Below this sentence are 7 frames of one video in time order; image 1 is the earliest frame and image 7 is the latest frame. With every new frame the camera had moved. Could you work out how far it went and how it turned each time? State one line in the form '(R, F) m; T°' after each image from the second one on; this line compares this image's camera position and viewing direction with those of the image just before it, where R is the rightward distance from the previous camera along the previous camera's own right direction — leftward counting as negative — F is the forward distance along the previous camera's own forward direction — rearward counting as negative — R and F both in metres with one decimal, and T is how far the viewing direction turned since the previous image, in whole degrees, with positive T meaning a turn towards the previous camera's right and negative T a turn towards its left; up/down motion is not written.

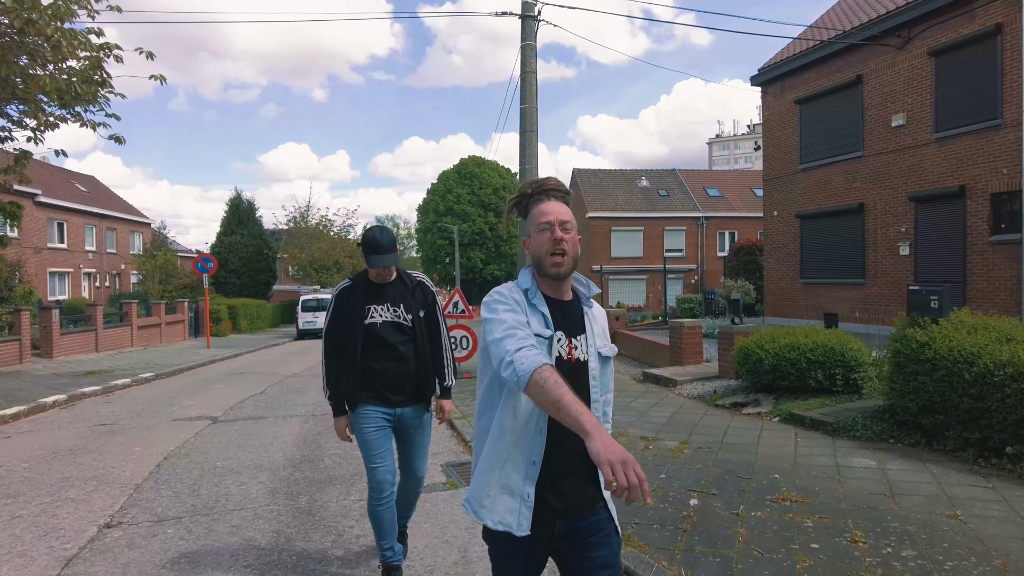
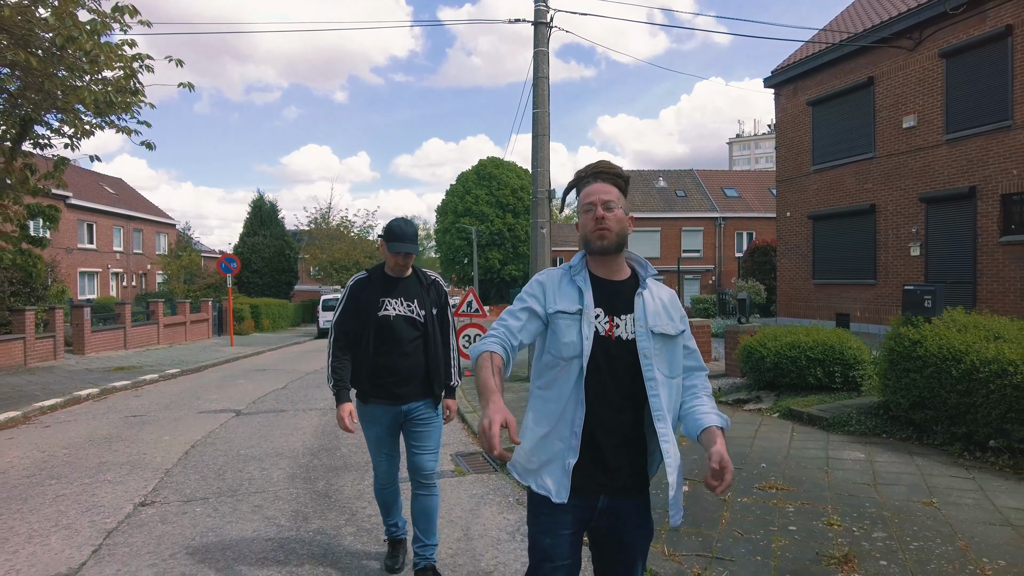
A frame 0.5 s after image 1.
(+0.1, -0.3) m; -2°
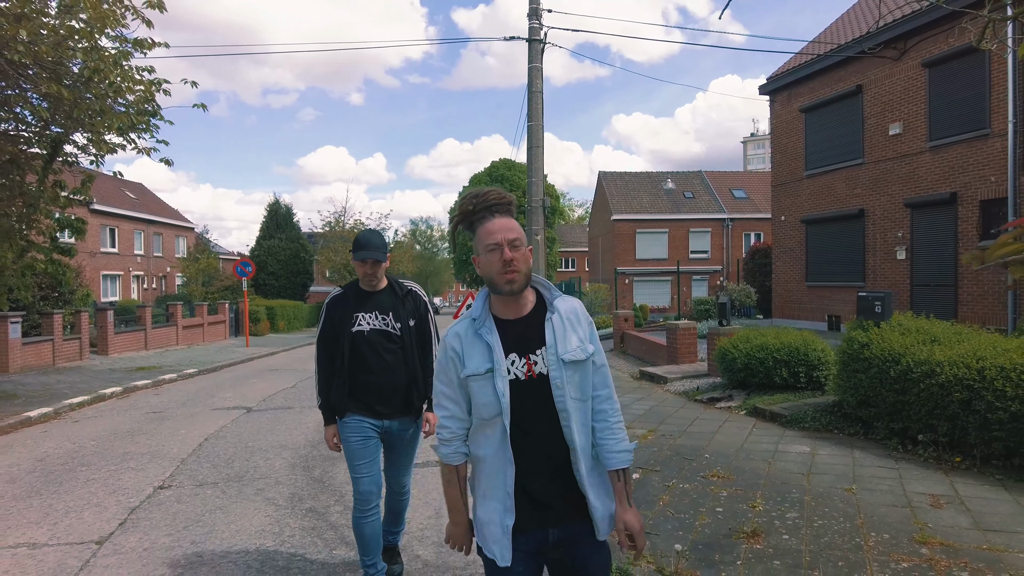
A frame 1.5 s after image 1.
(+0.4, -0.6) m; -1°
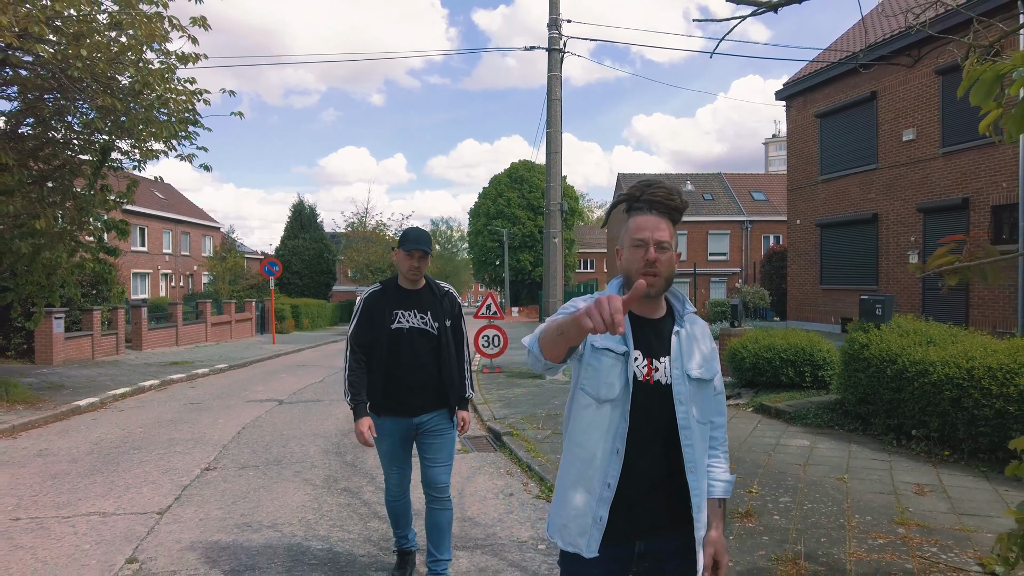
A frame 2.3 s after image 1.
(0.0, -0.5) m; -2°
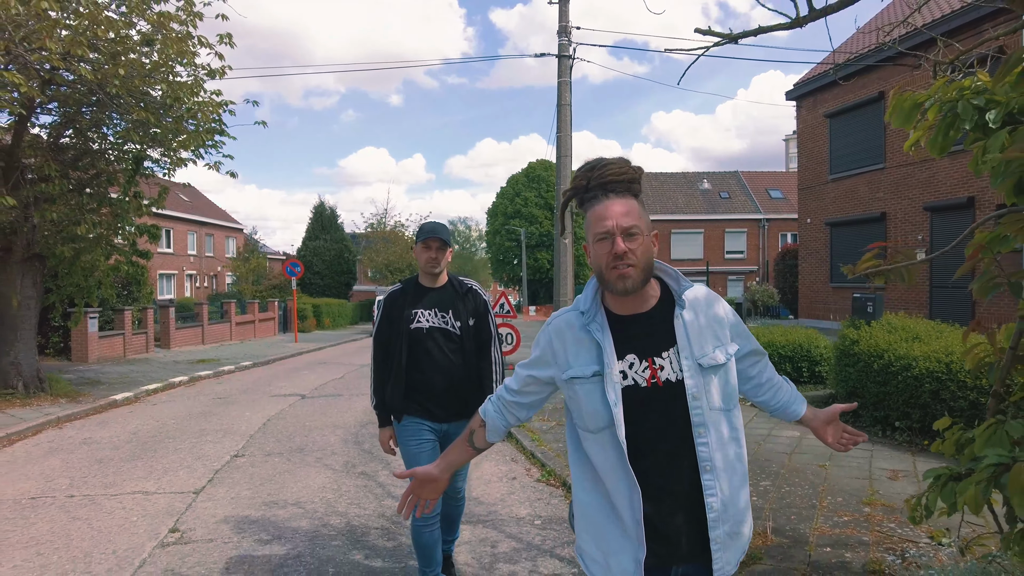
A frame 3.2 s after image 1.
(+0.2, -0.4) m; -2°
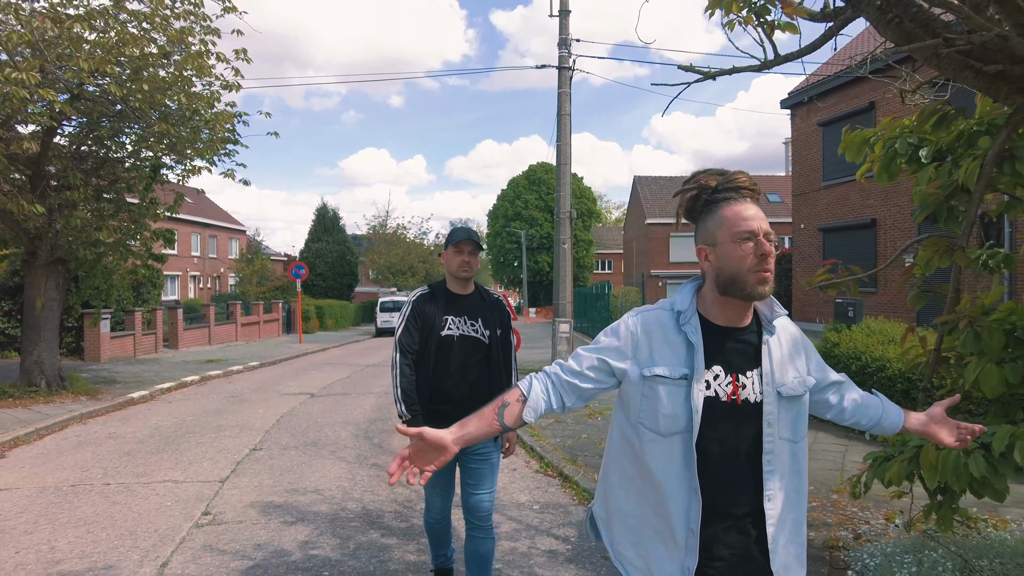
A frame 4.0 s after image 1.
(0.0, -0.5) m; 0°
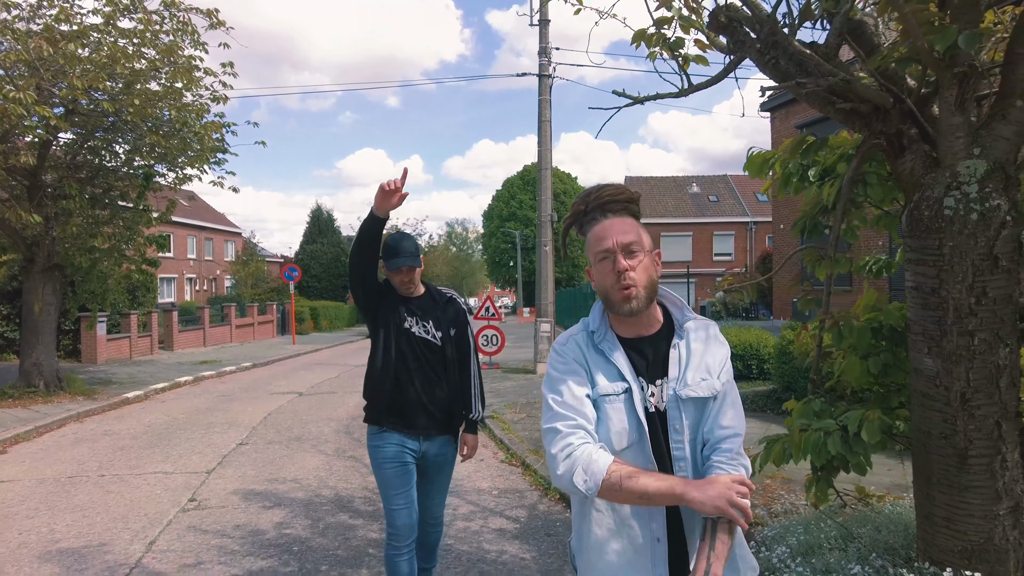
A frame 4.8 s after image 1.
(+0.3, -0.5) m; 0°
